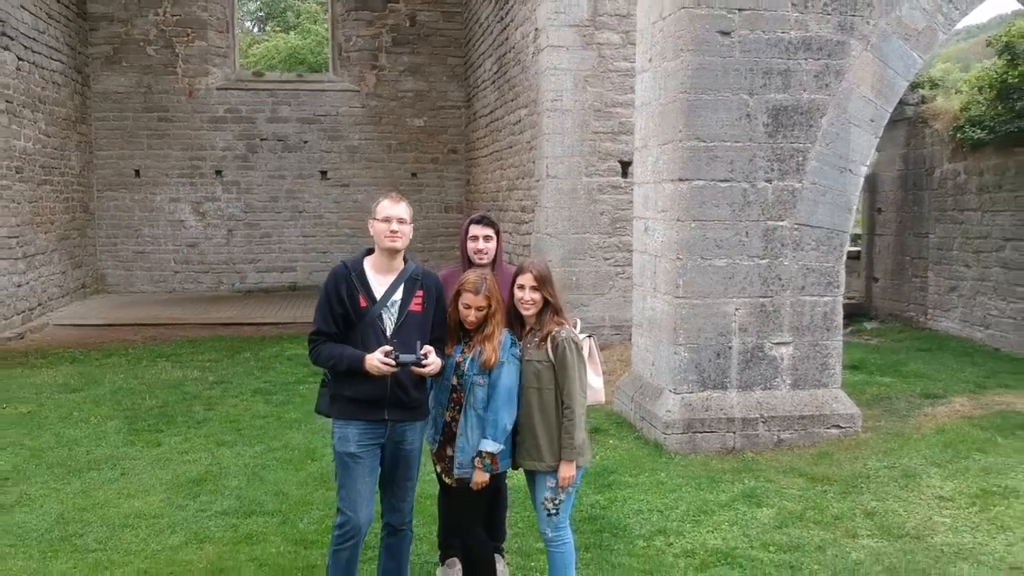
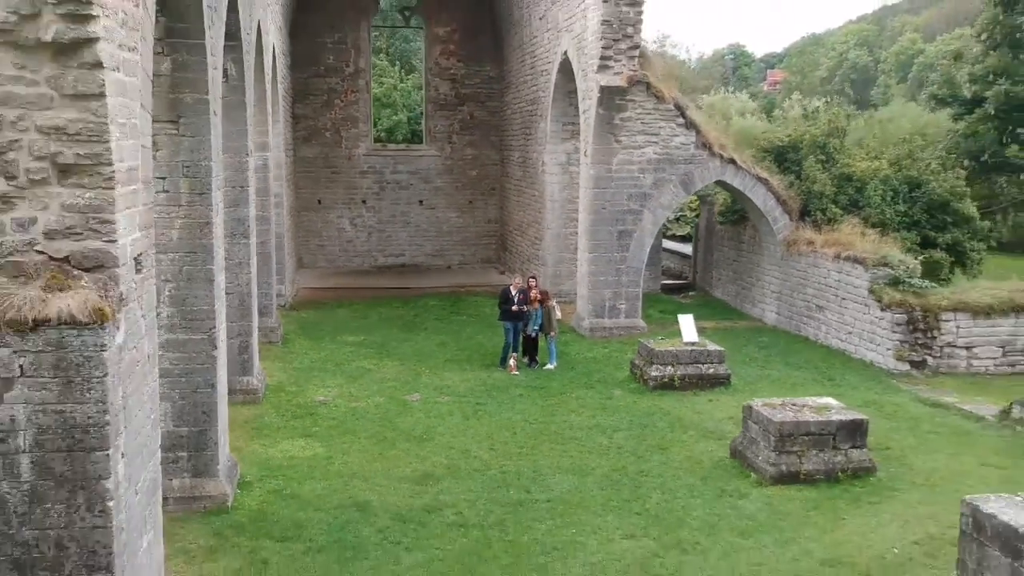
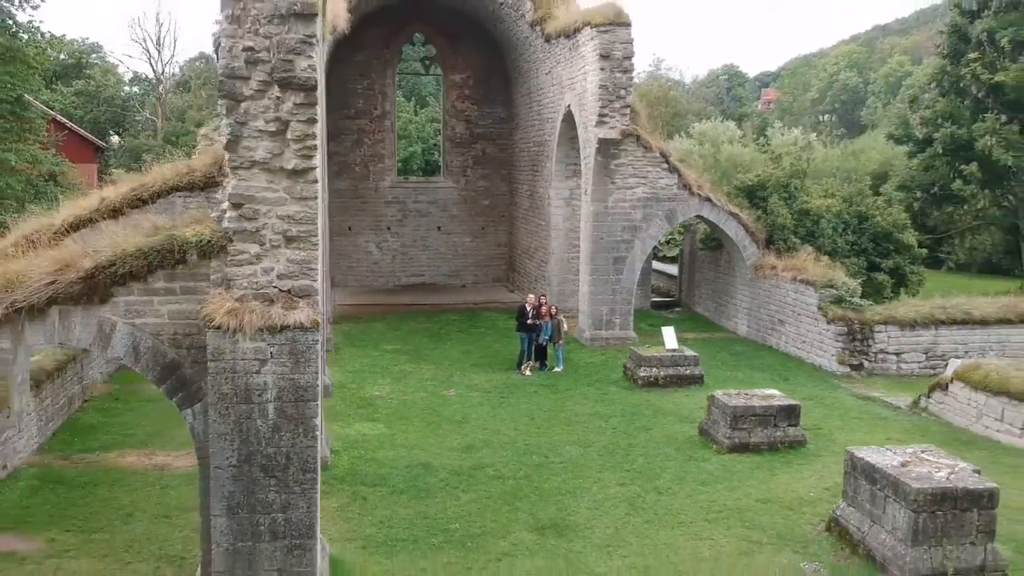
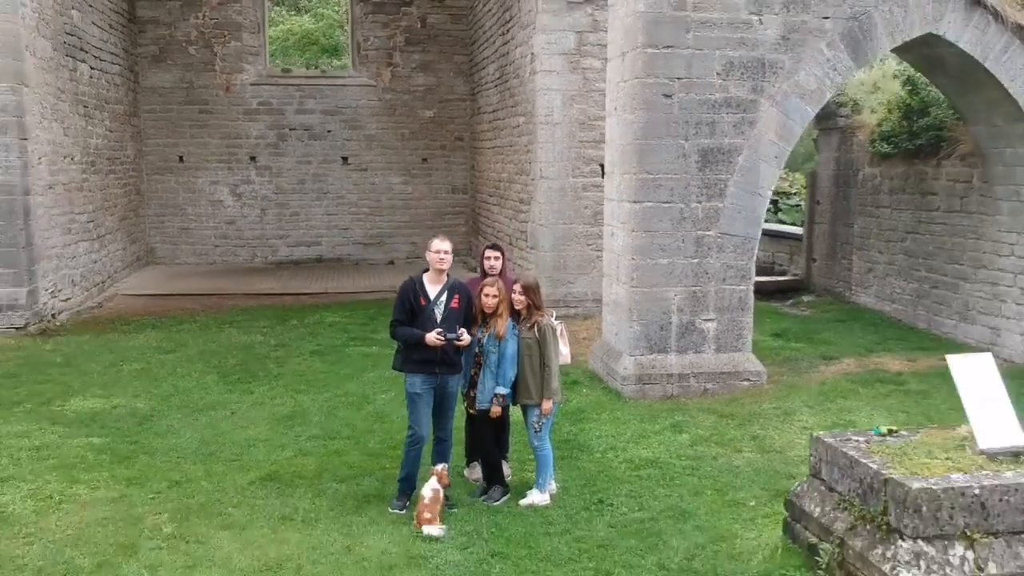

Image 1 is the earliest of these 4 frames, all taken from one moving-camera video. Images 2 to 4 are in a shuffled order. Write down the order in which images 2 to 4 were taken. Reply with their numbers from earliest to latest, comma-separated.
4, 2, 3
